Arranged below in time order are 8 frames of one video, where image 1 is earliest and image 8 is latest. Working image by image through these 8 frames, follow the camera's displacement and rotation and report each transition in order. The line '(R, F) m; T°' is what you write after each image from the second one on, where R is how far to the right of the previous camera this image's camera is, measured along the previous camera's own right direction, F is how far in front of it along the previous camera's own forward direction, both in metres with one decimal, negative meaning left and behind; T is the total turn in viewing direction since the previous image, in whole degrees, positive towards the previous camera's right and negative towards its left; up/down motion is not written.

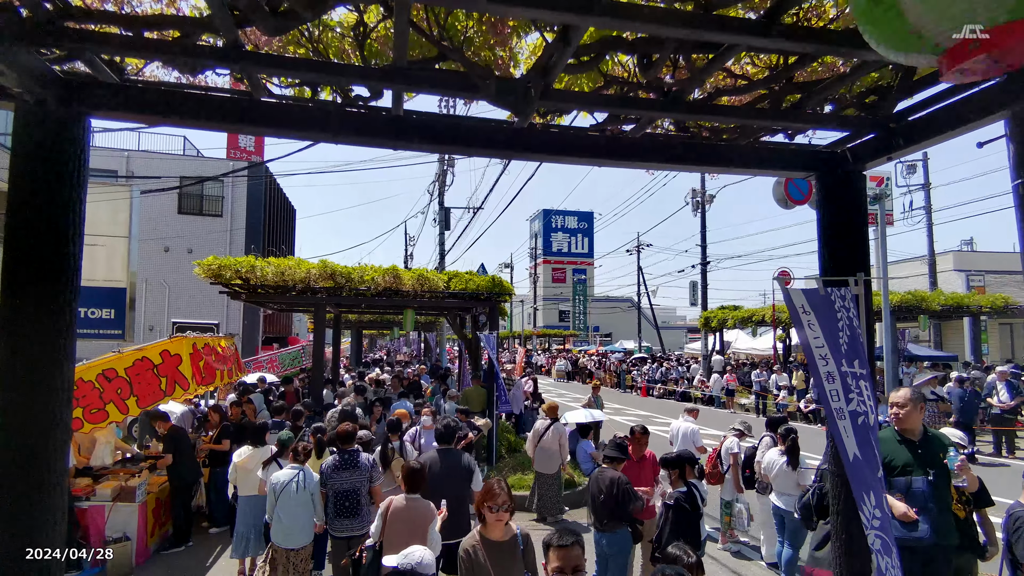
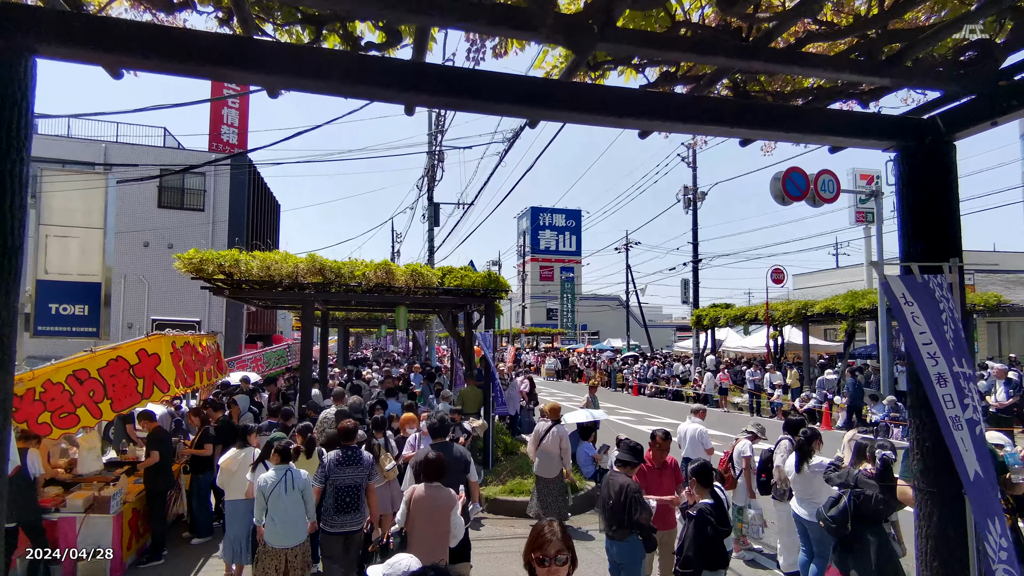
(-0.2, +0.4) m; +1°
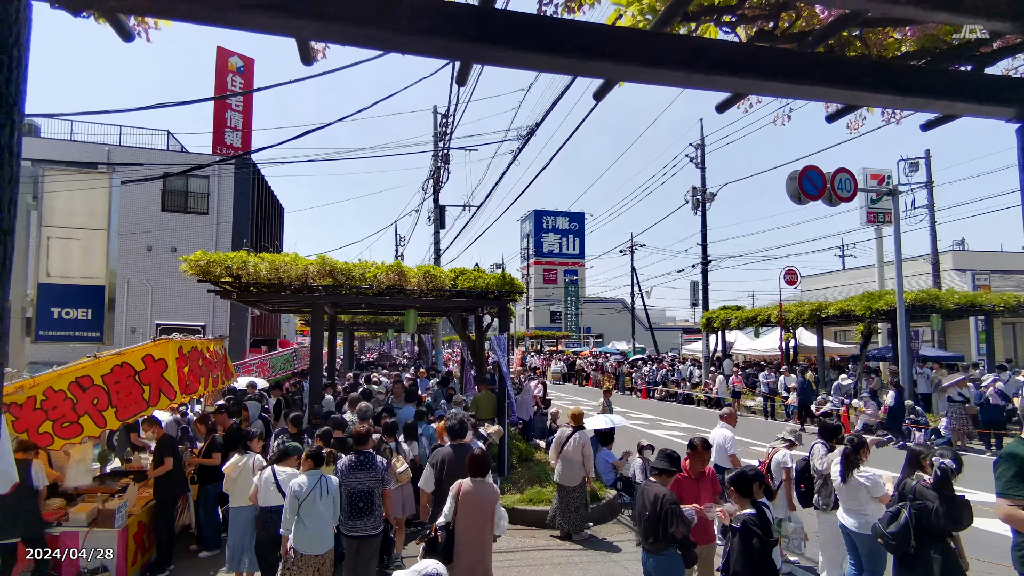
(-0.2, +0.3) m; 0°
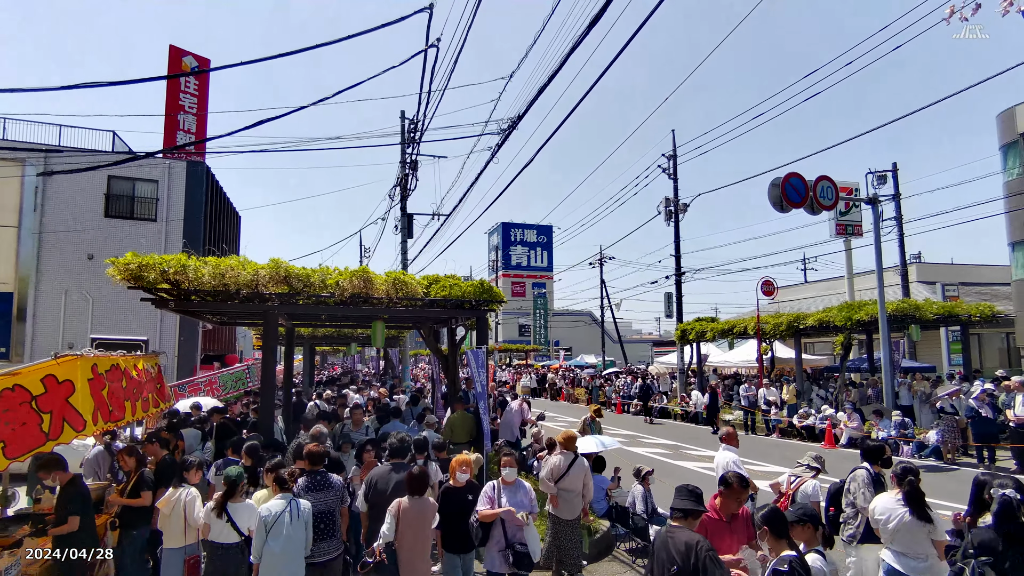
(-0.2, +0.9) m; +3°
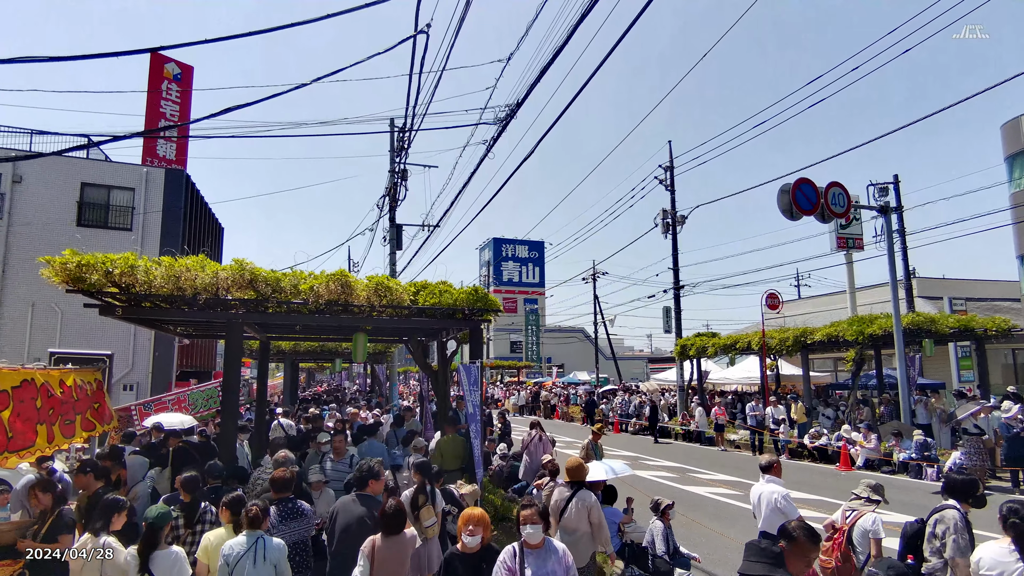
(-0.1, +1.0) m; +1°
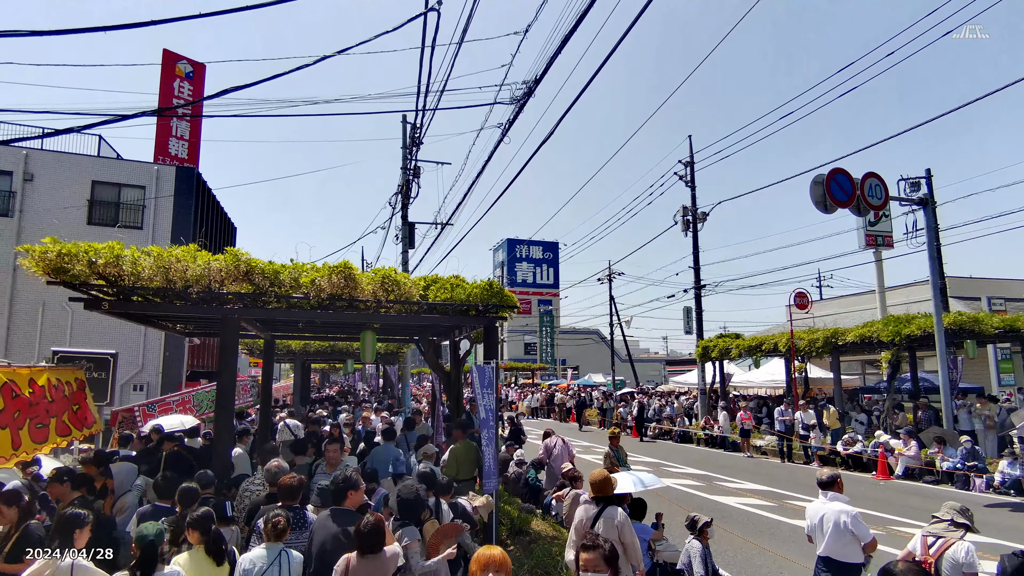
(-0.1, +0.7) m; -1°
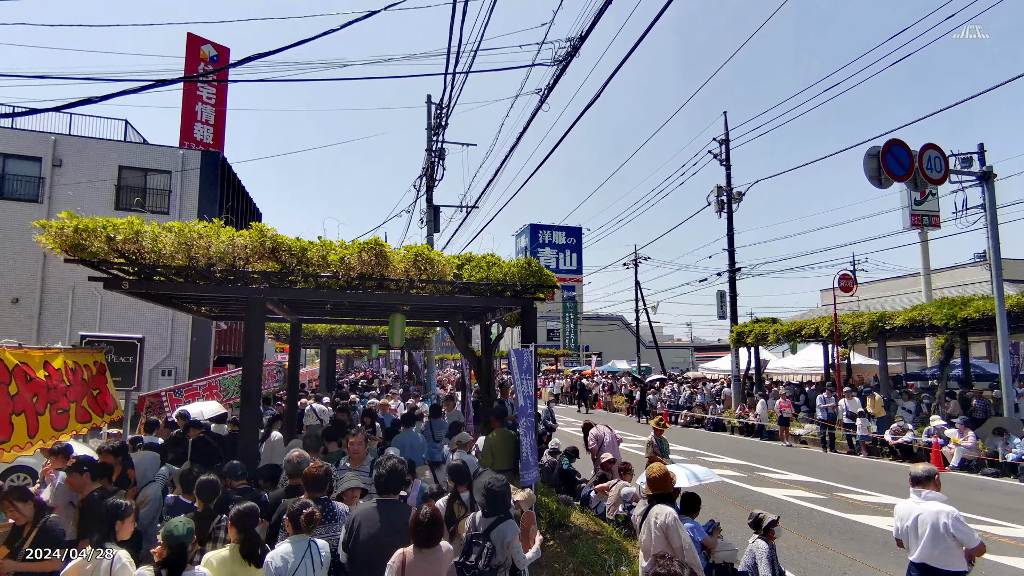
(-0.2, +0.5) m; -2°
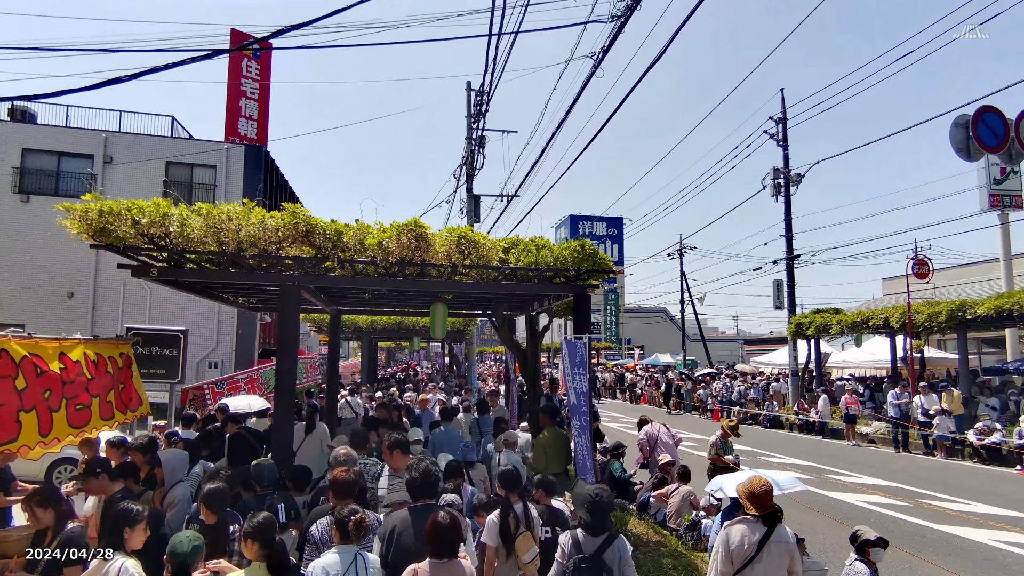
(-0.1, +0.6) m; -4°
